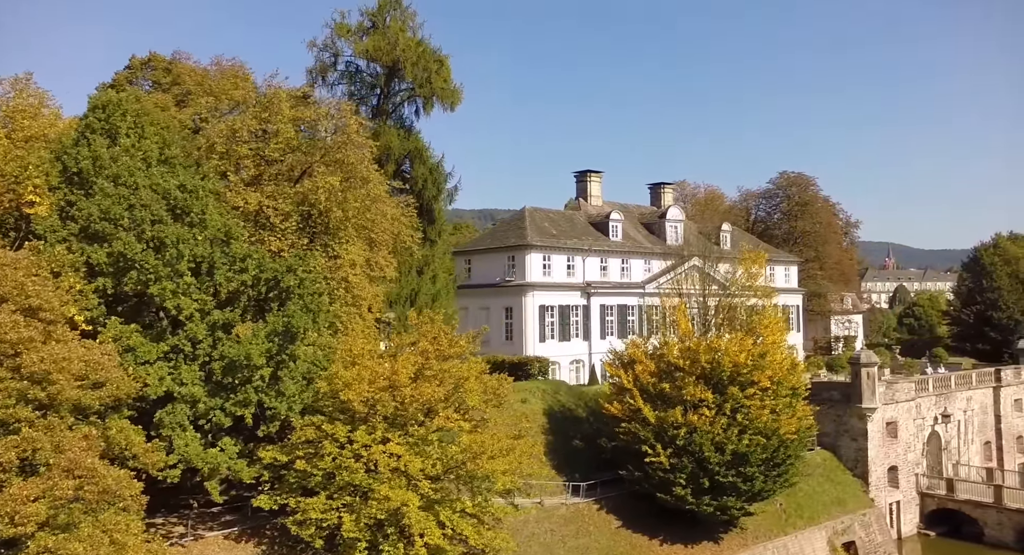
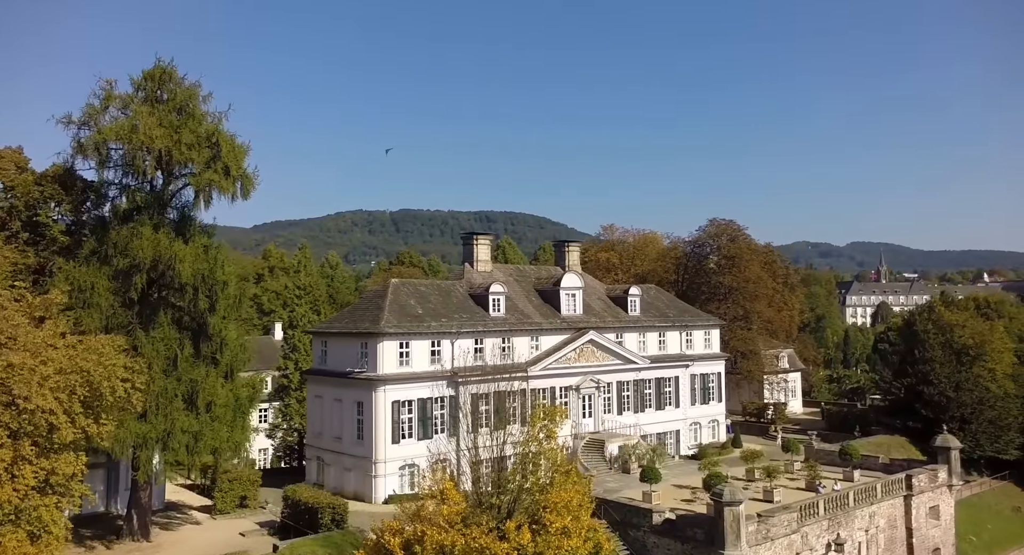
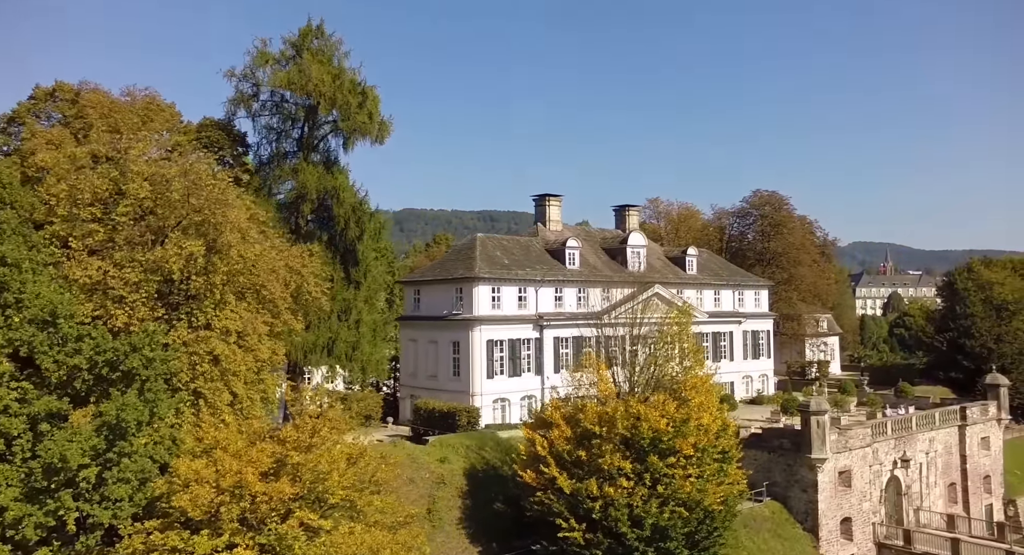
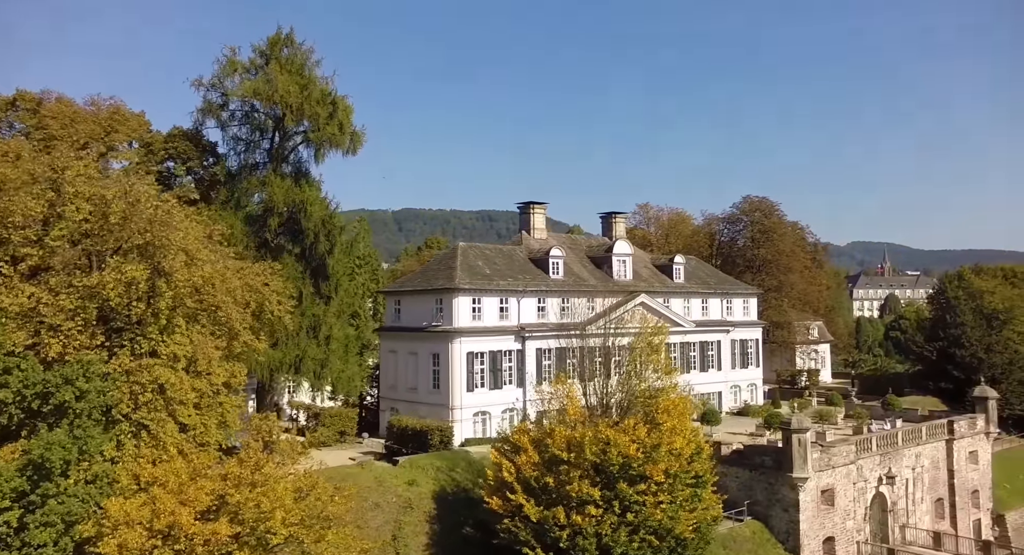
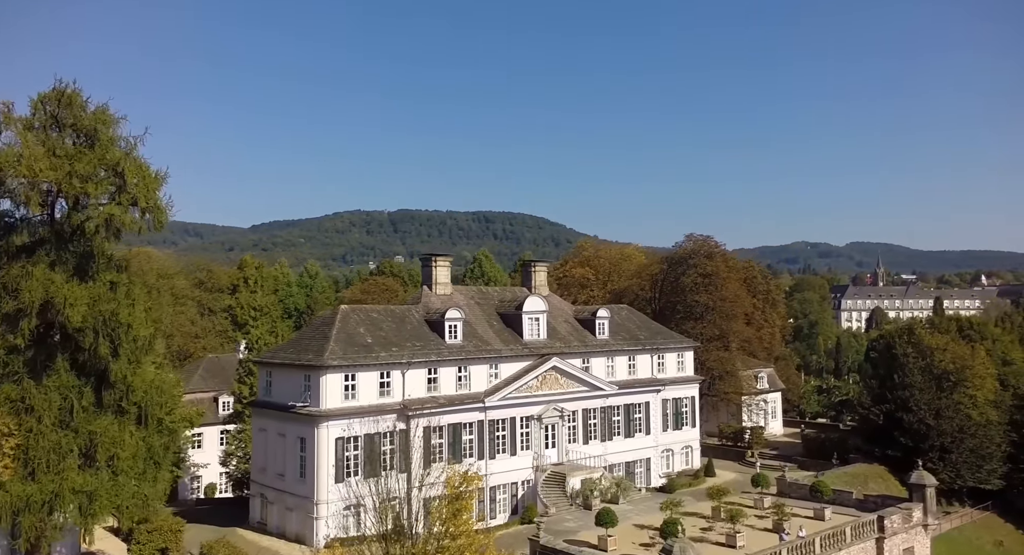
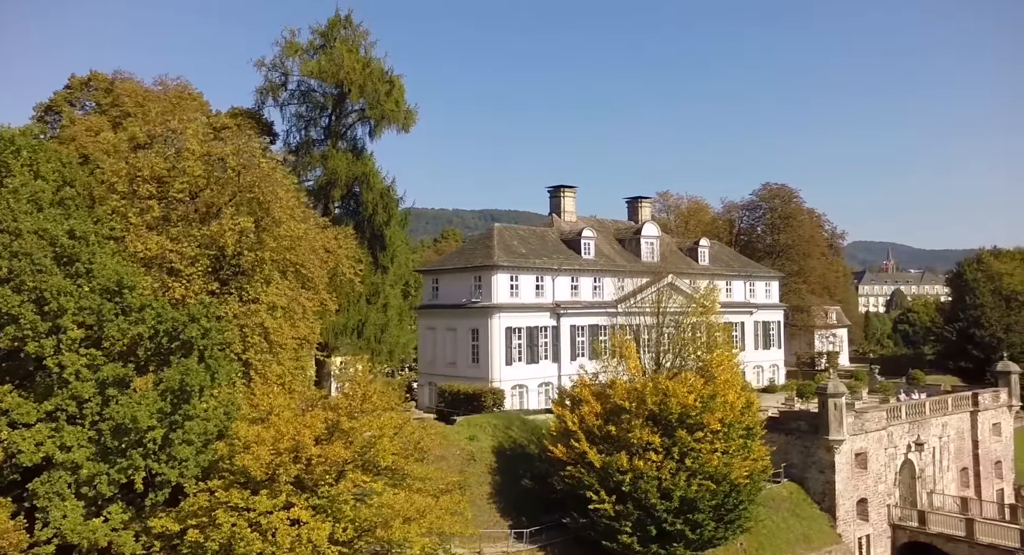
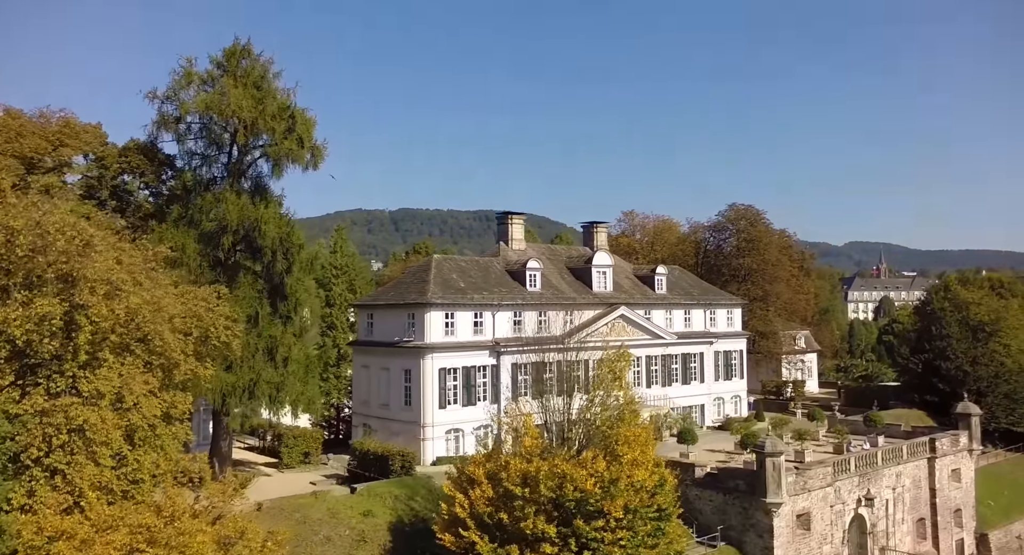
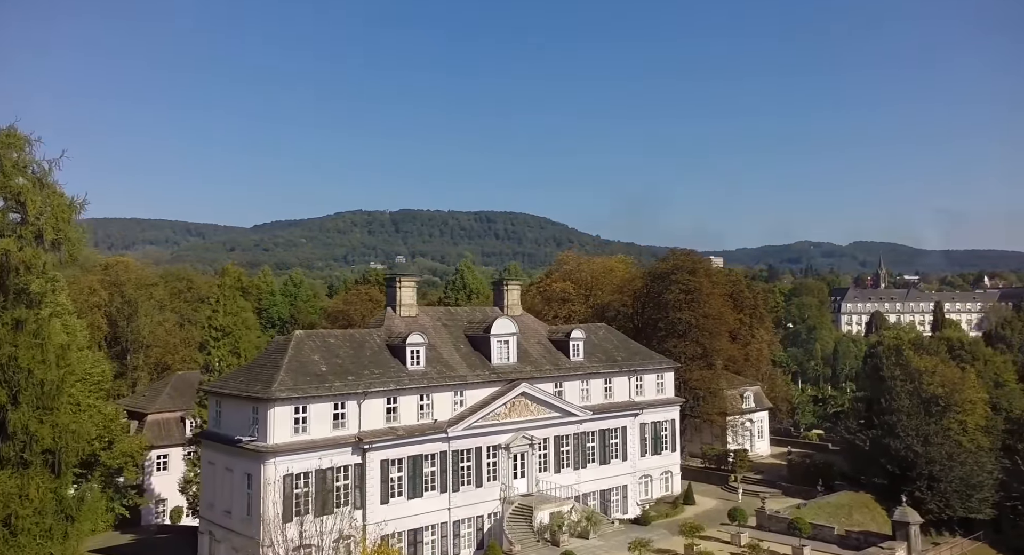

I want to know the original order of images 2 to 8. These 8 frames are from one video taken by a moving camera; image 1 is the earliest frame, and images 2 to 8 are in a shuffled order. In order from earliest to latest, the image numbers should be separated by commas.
6, 3, 4, 7, 2, 5, 8
